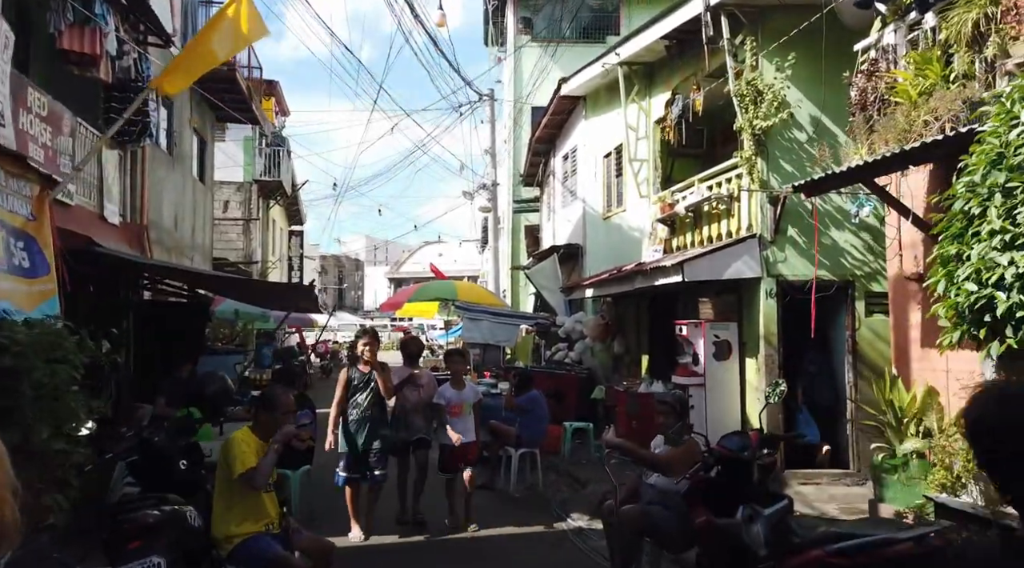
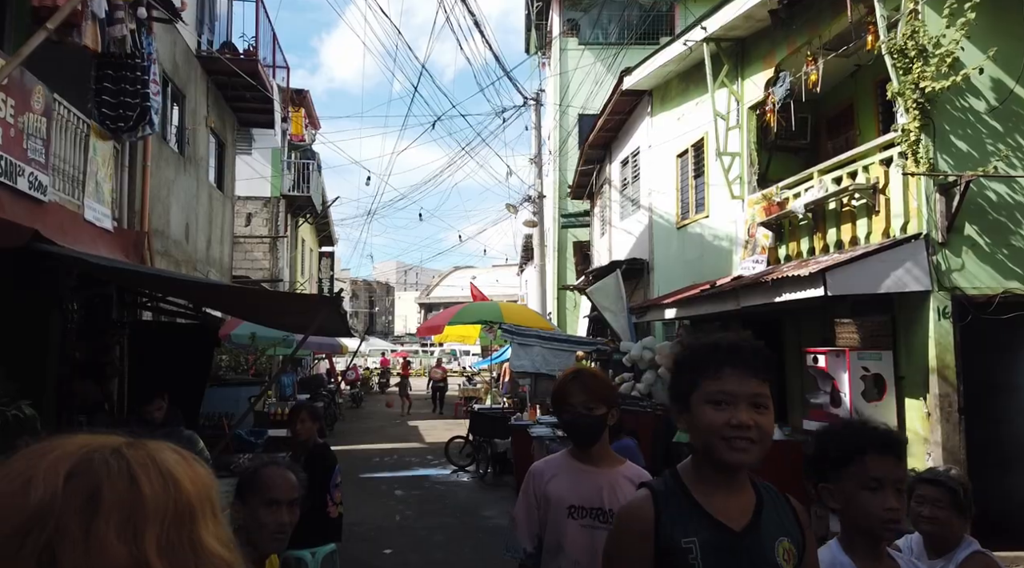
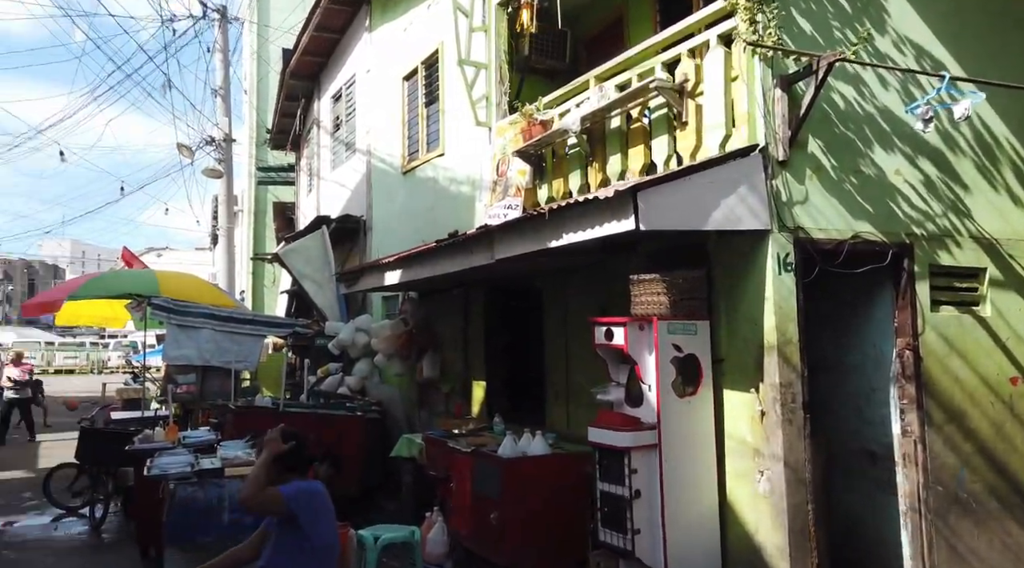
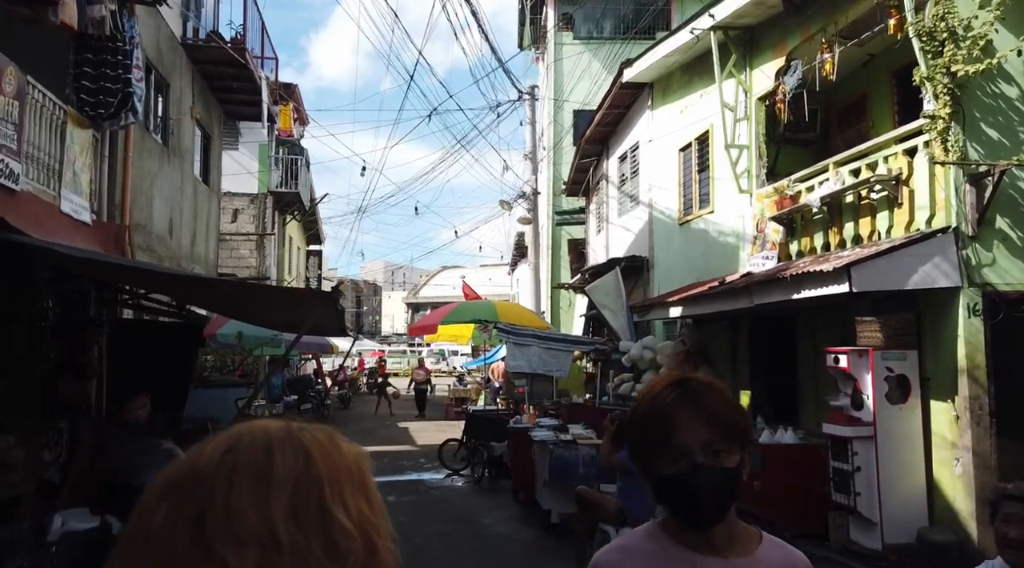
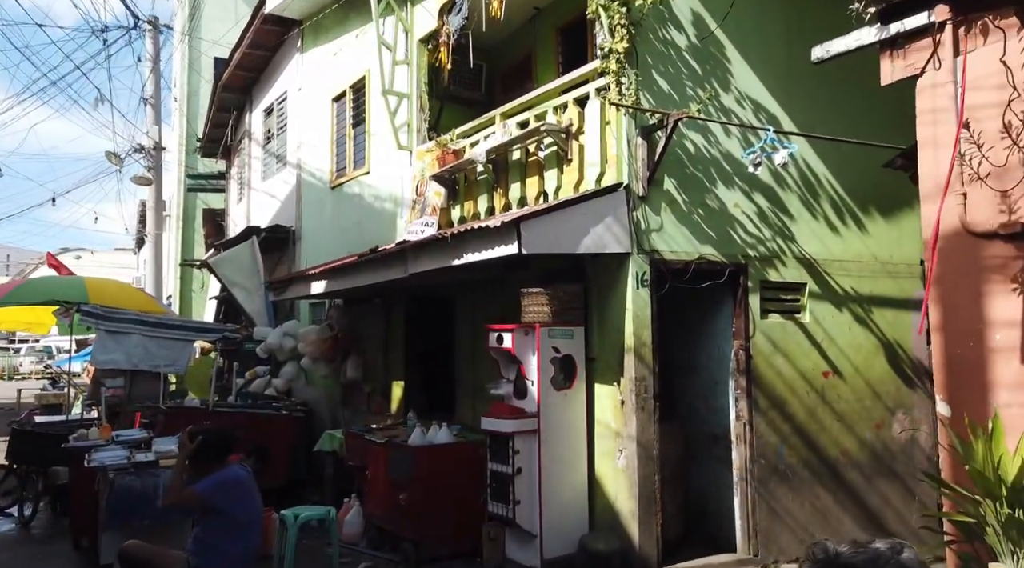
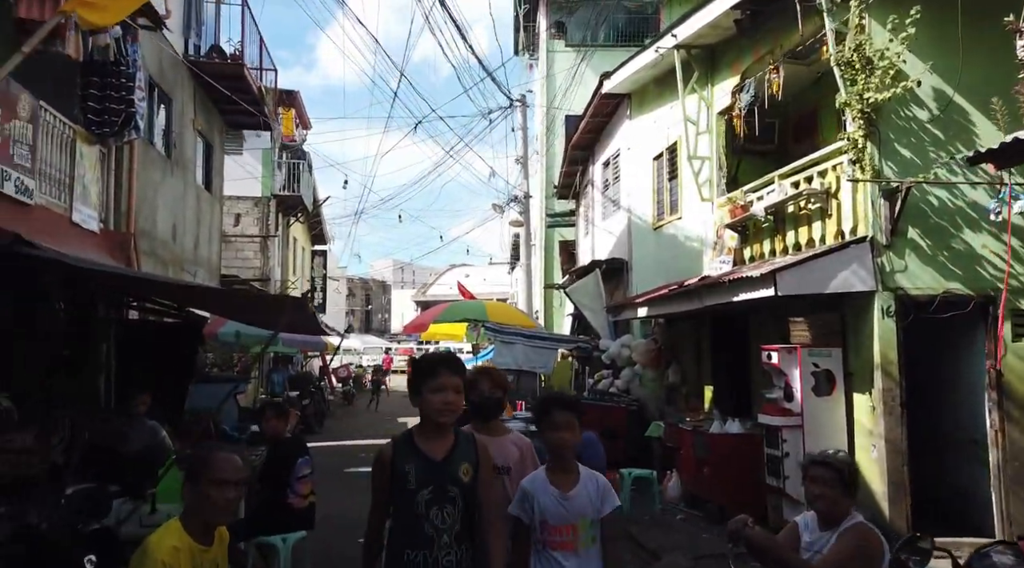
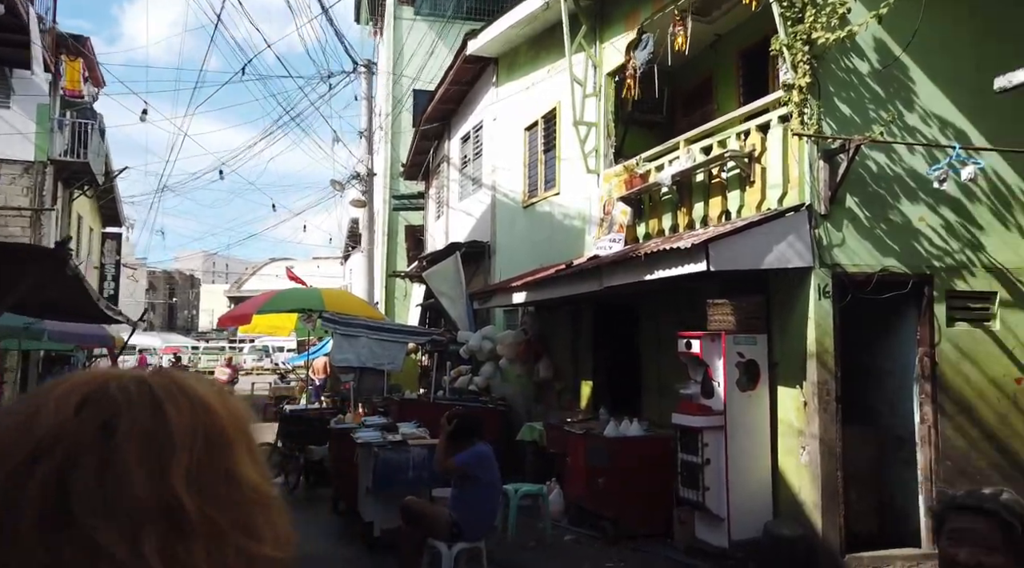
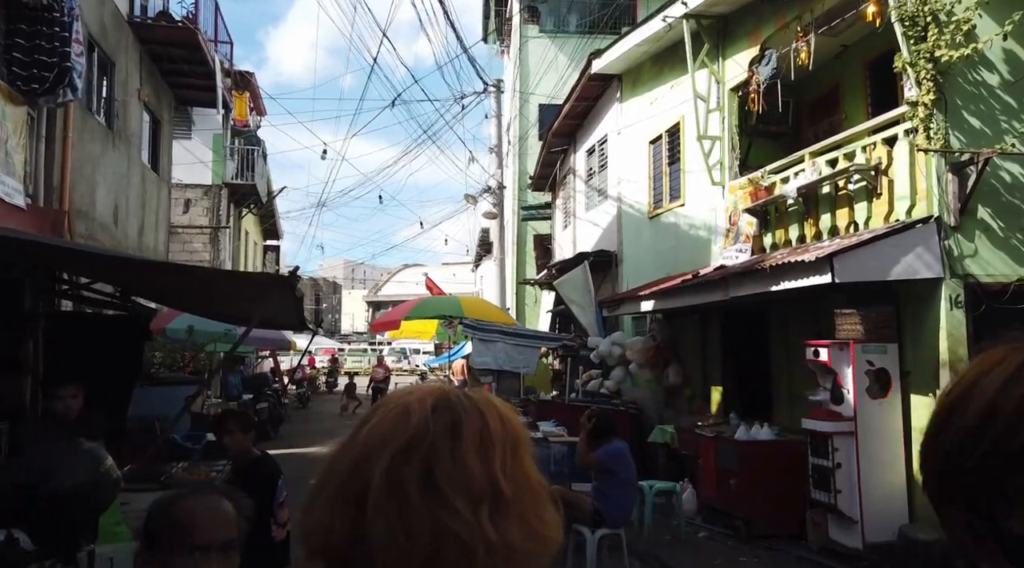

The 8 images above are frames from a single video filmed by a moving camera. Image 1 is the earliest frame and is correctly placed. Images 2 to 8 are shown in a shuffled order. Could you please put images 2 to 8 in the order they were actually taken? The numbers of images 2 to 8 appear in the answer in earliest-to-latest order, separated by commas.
6, 2, 4, 8, 7, 5, 3
